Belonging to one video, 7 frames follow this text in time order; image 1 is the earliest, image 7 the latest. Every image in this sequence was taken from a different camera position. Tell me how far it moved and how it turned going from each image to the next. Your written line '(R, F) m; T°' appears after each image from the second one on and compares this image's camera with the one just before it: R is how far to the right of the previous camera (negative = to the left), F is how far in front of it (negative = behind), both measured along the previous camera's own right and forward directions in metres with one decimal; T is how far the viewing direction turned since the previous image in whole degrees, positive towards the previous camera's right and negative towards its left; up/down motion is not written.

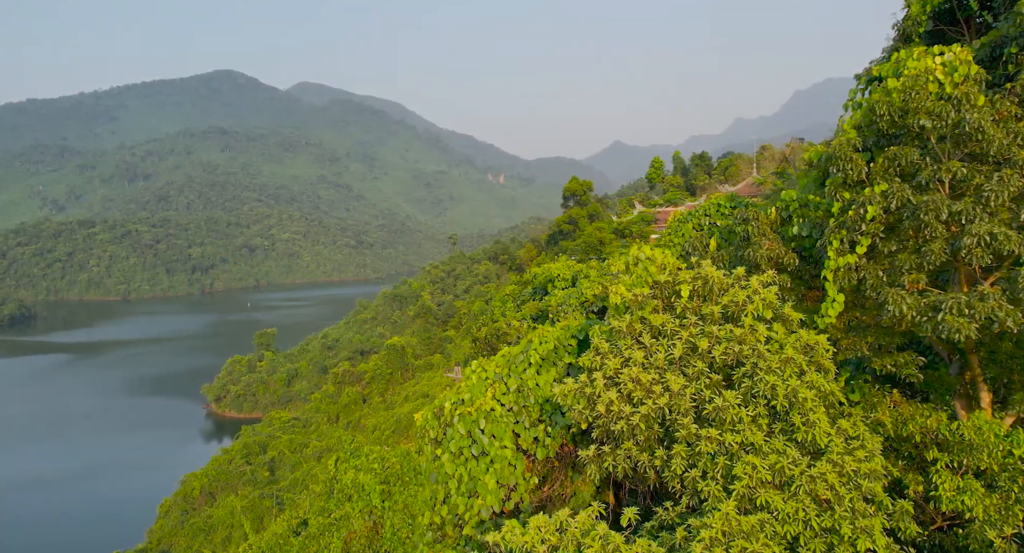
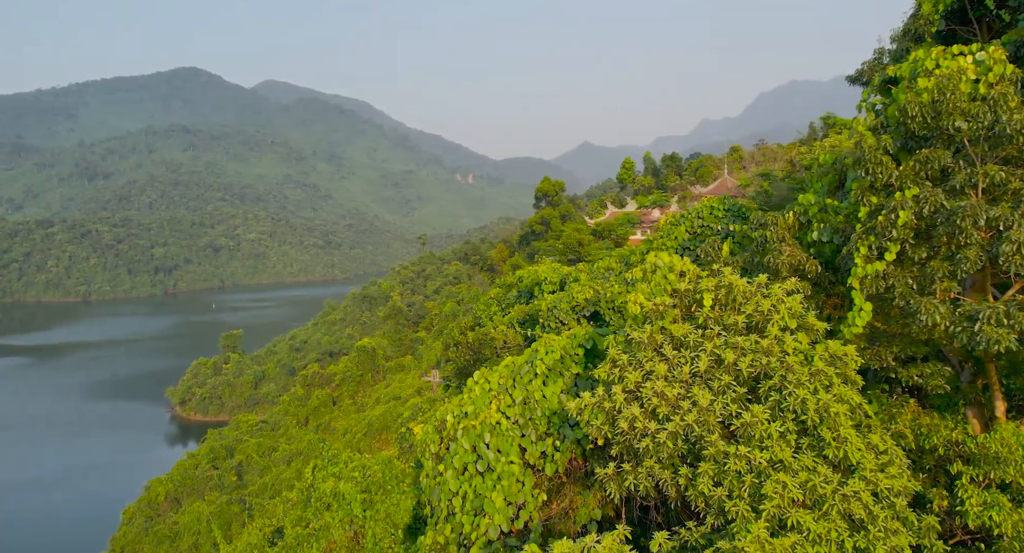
(-0.2, +0.2) m; +2°
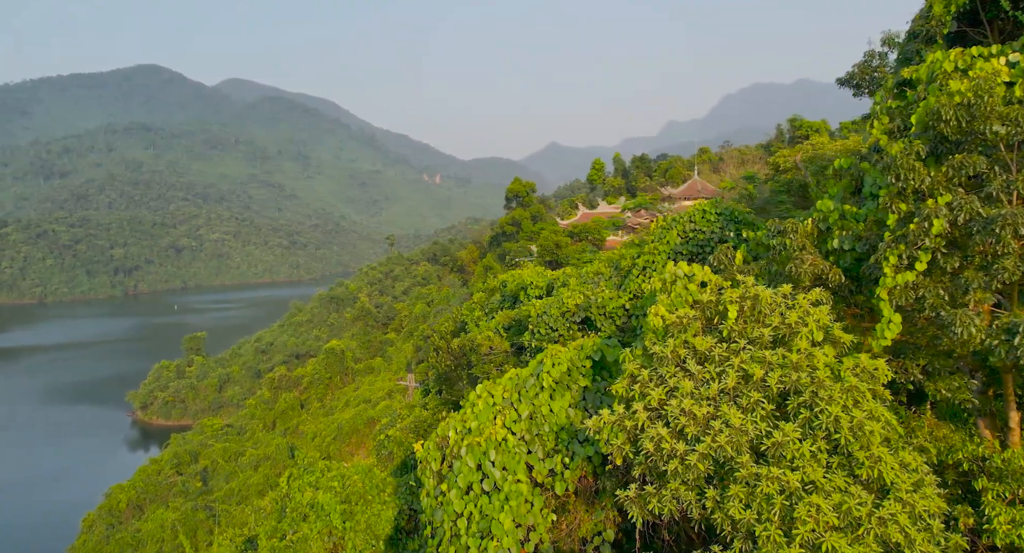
(-0.2, +0.2) m; +3°
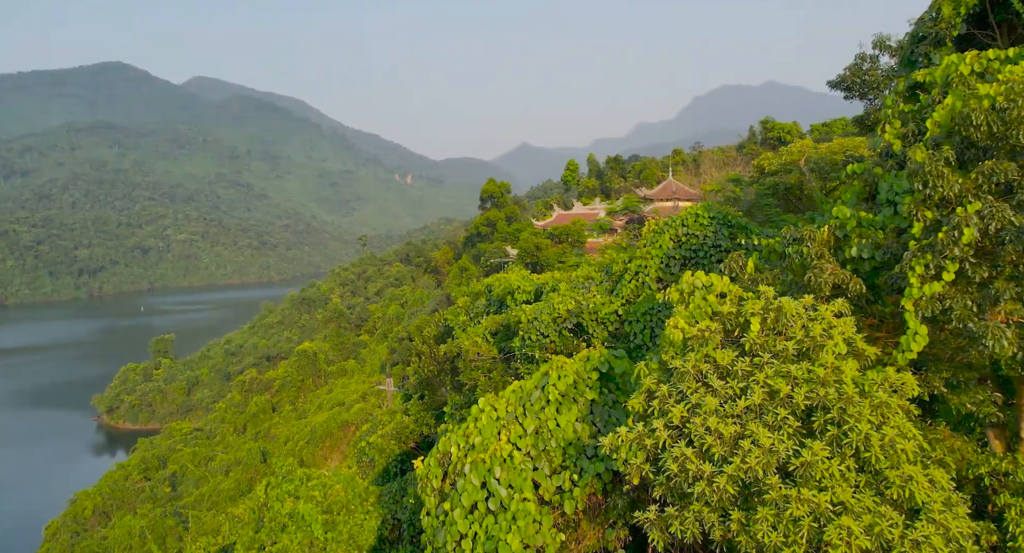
(-0.1, +0.1) m; +2°
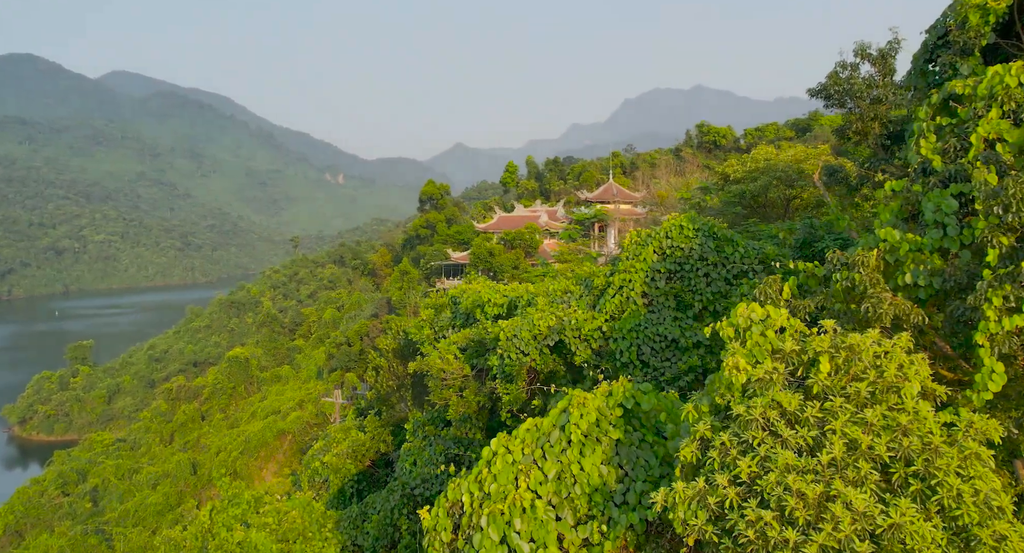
(-0.4, +0.4) m; +5°
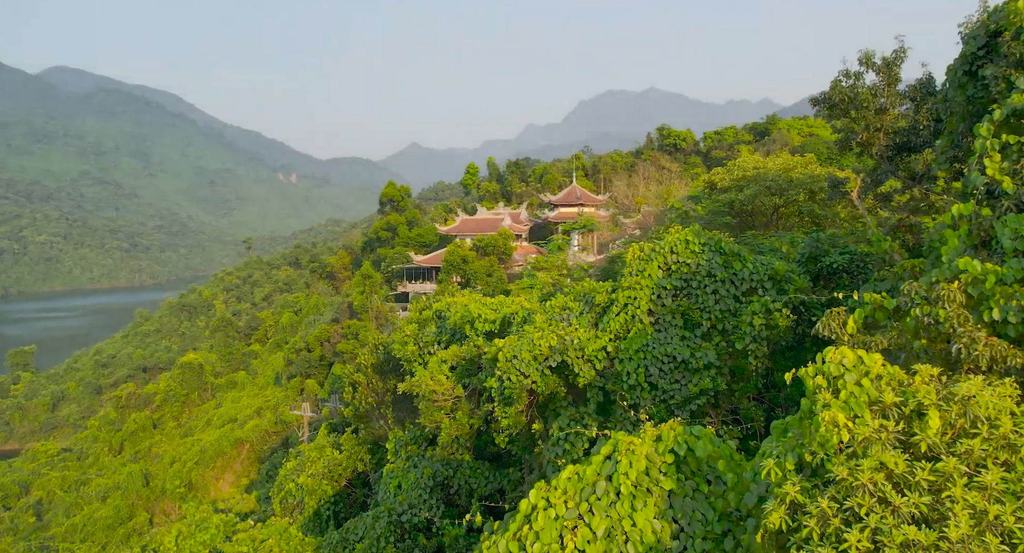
(-0.3, +0.3) m; +3°
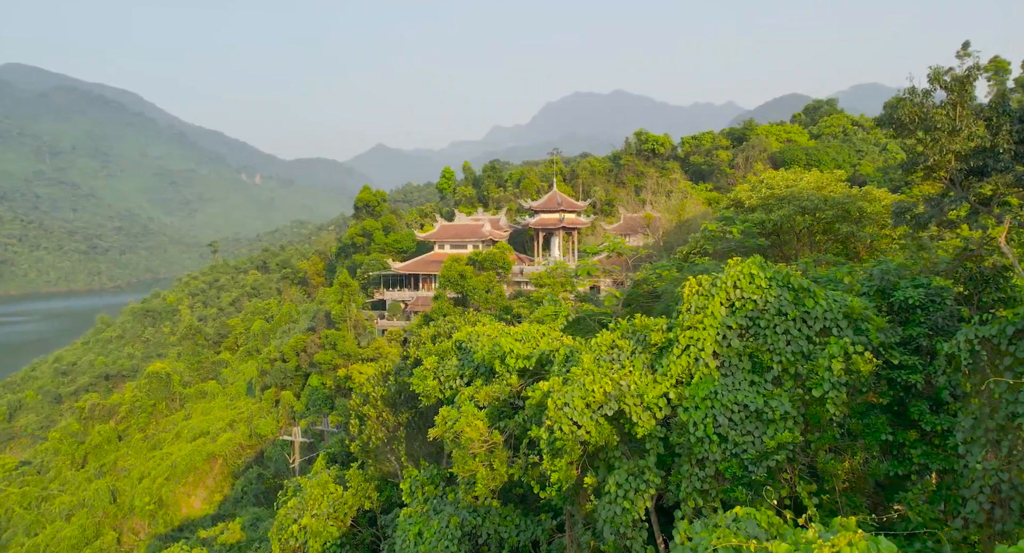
(-0.6, +0.5) m; +2°
